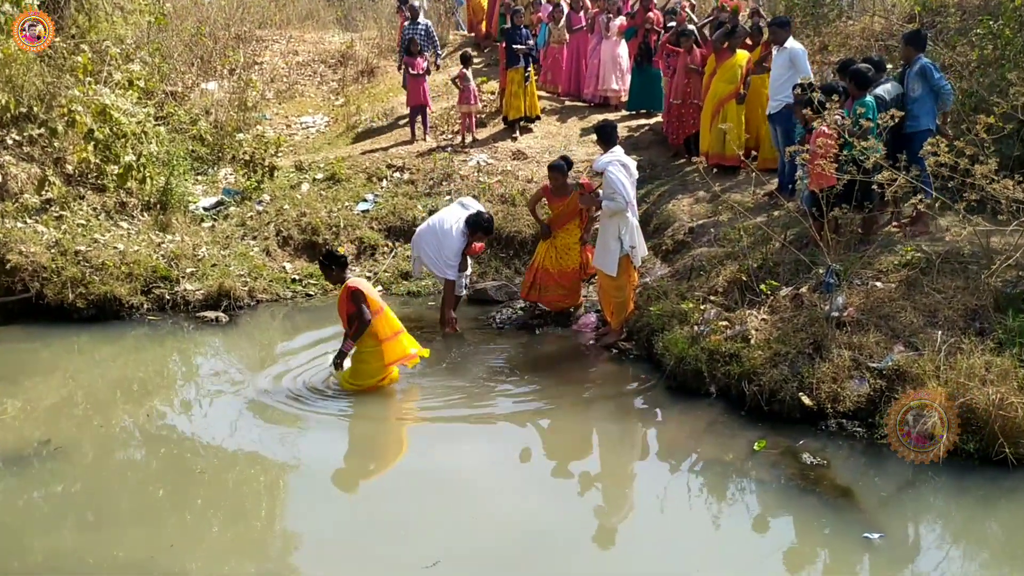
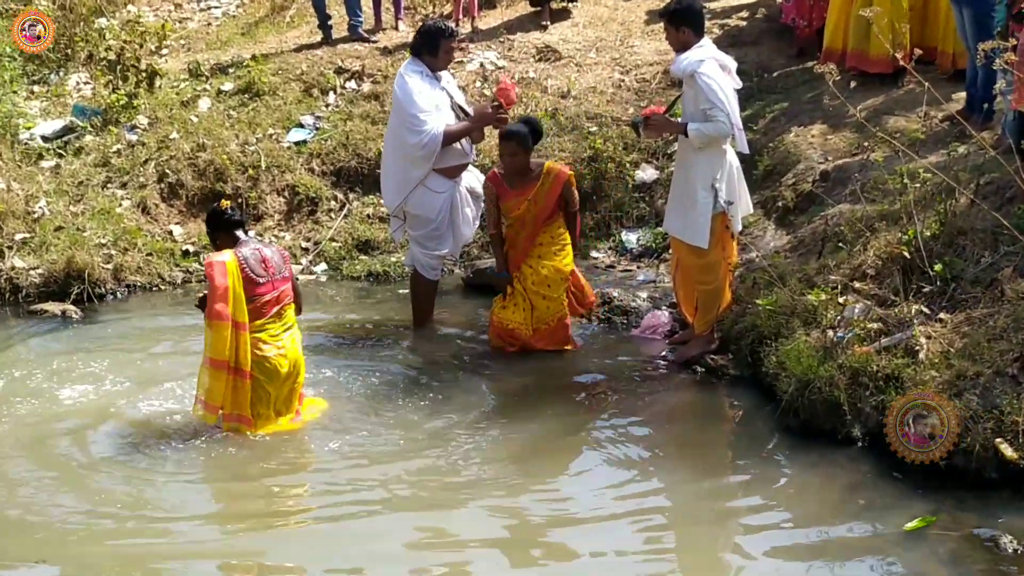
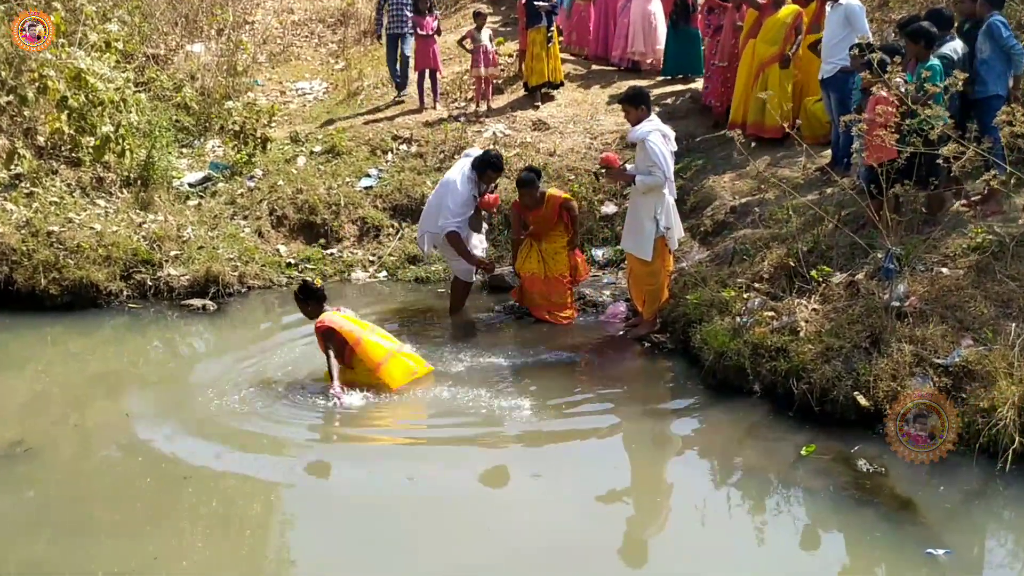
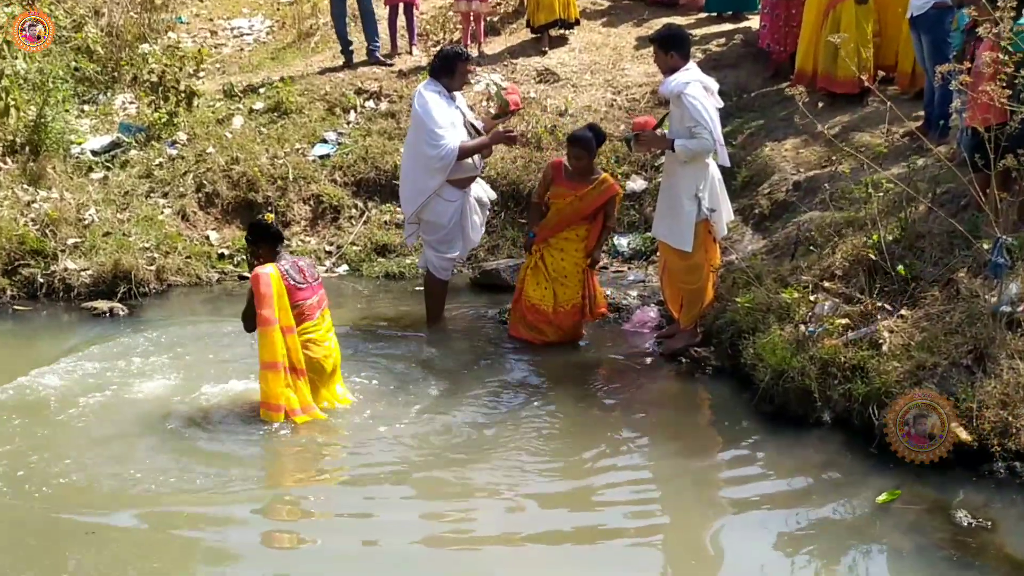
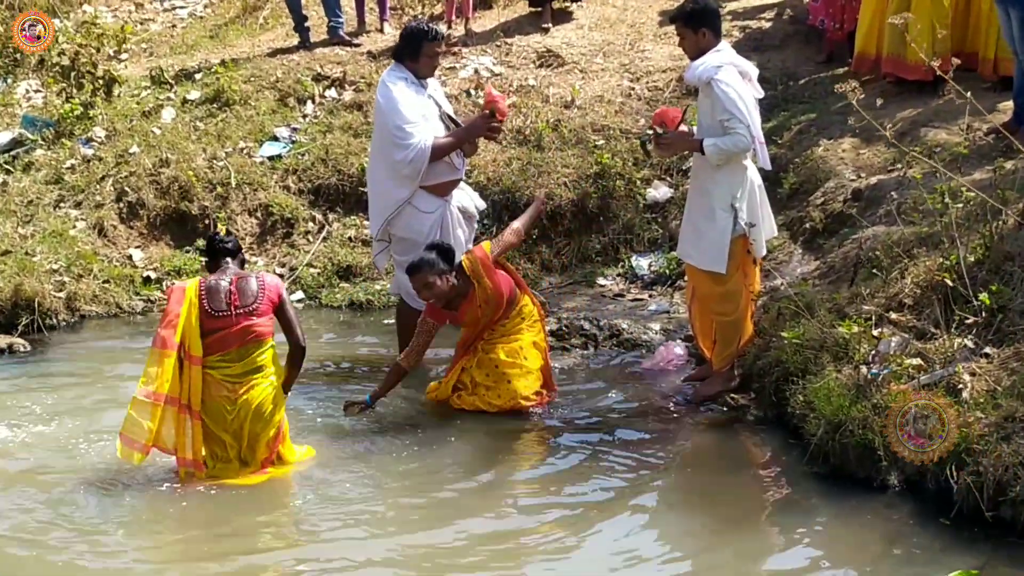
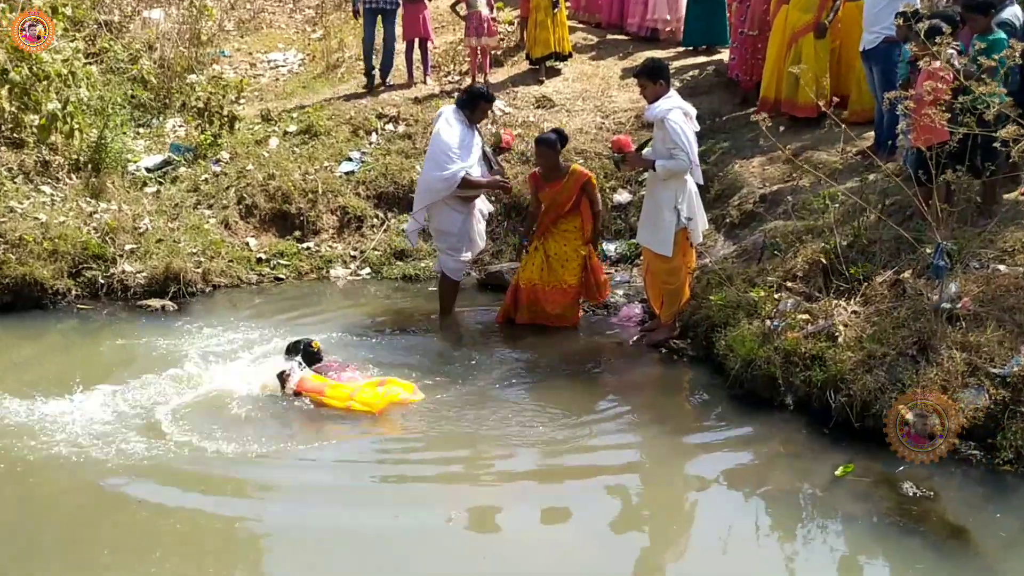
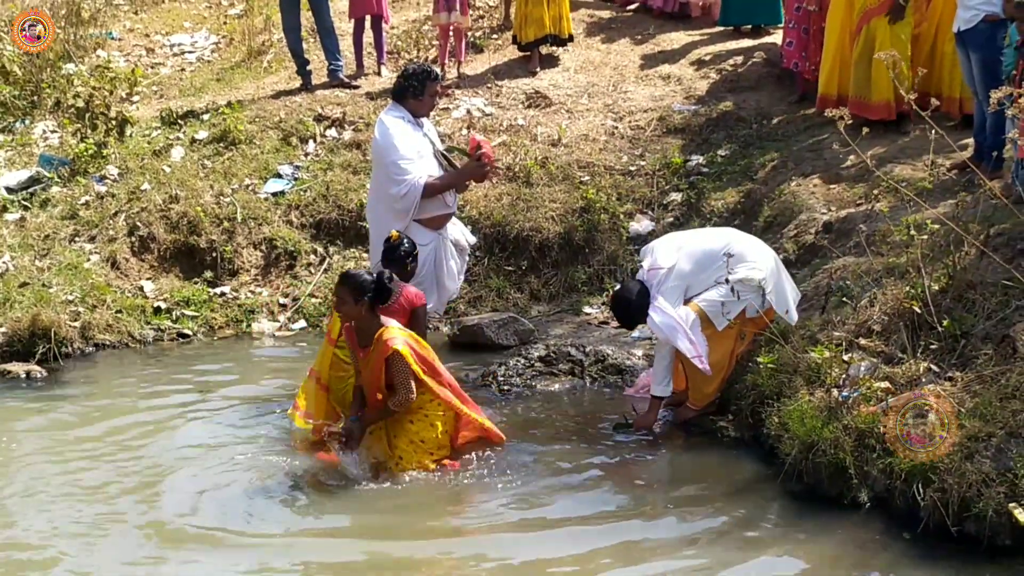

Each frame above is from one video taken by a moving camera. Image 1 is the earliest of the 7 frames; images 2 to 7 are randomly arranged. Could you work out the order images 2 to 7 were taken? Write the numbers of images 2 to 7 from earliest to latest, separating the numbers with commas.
3, 6, 4, 2, 5, 7
